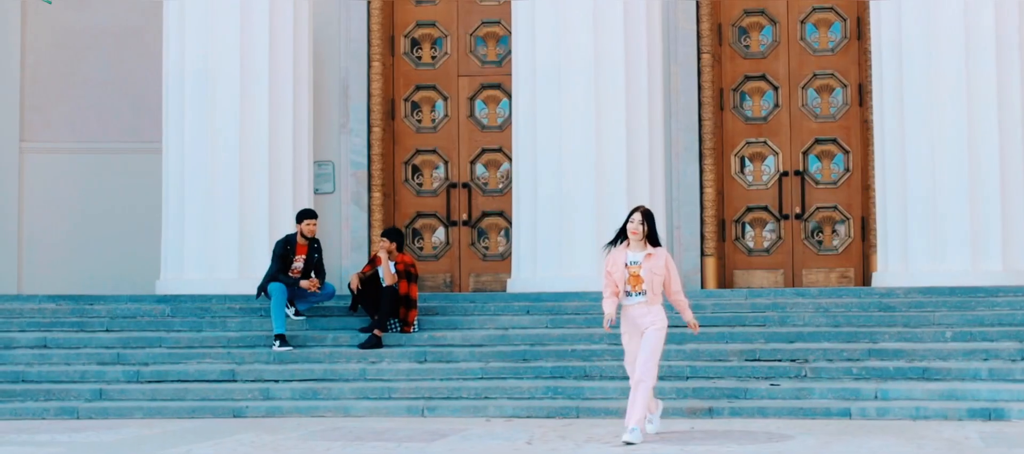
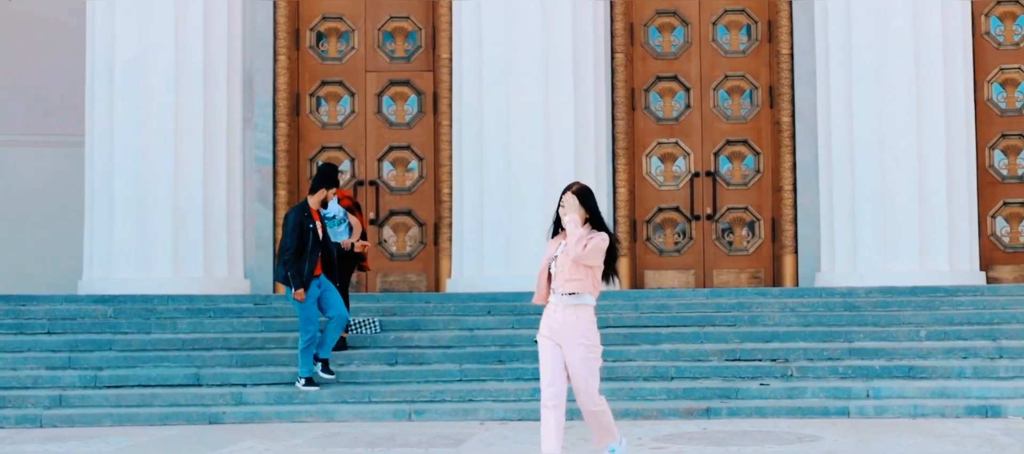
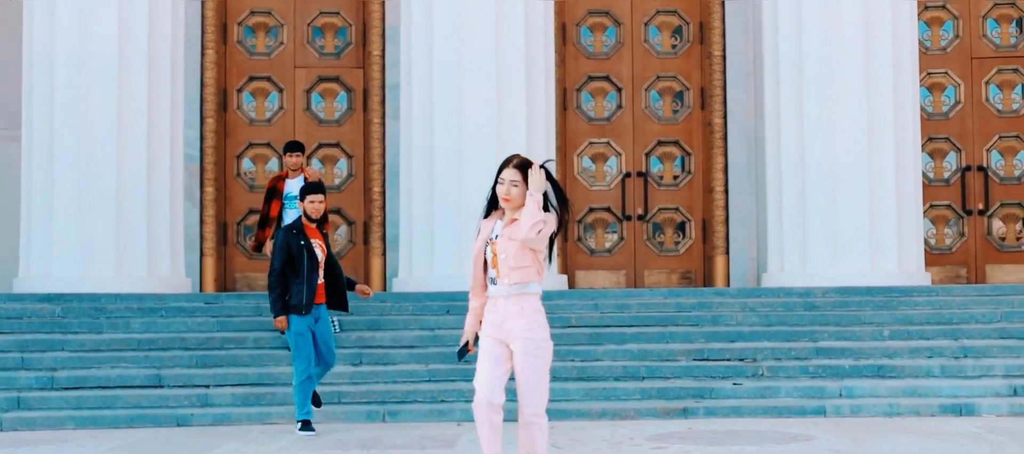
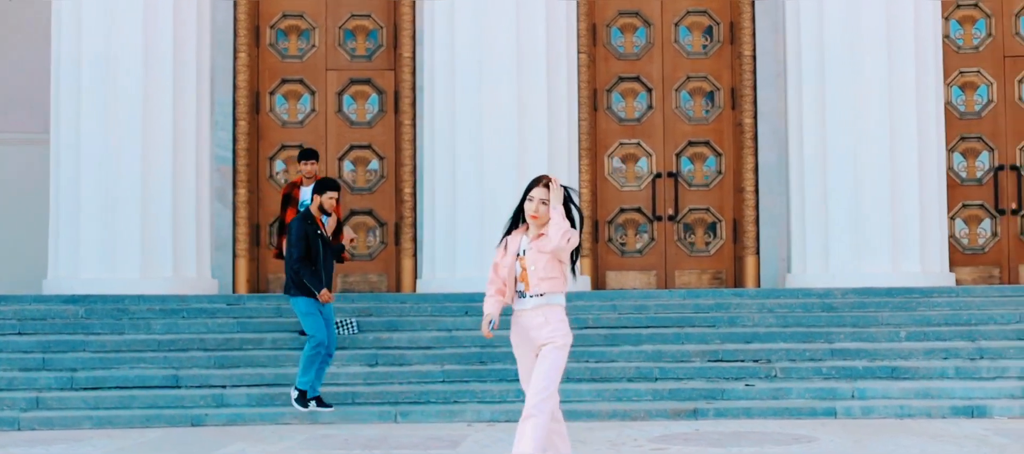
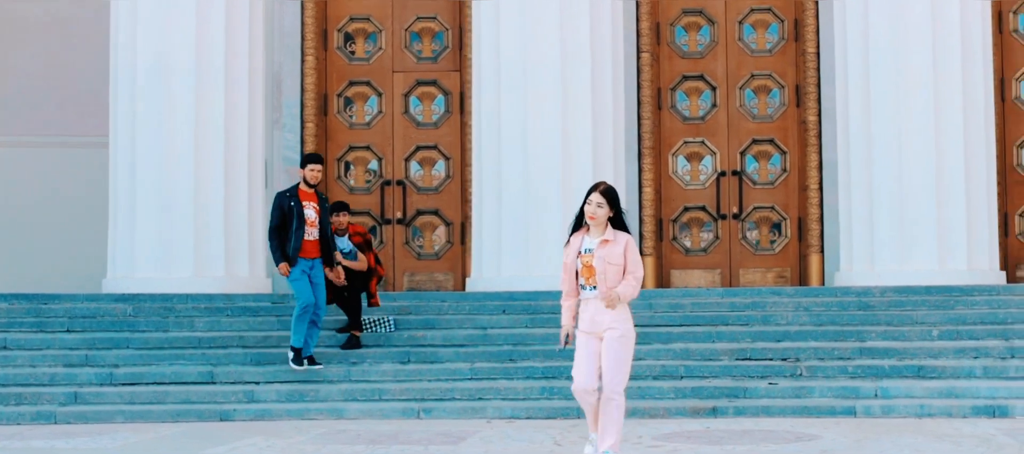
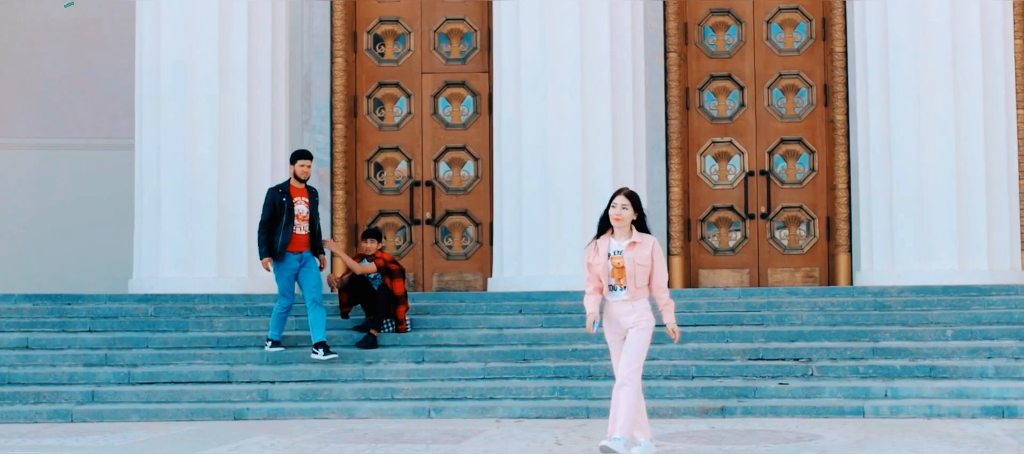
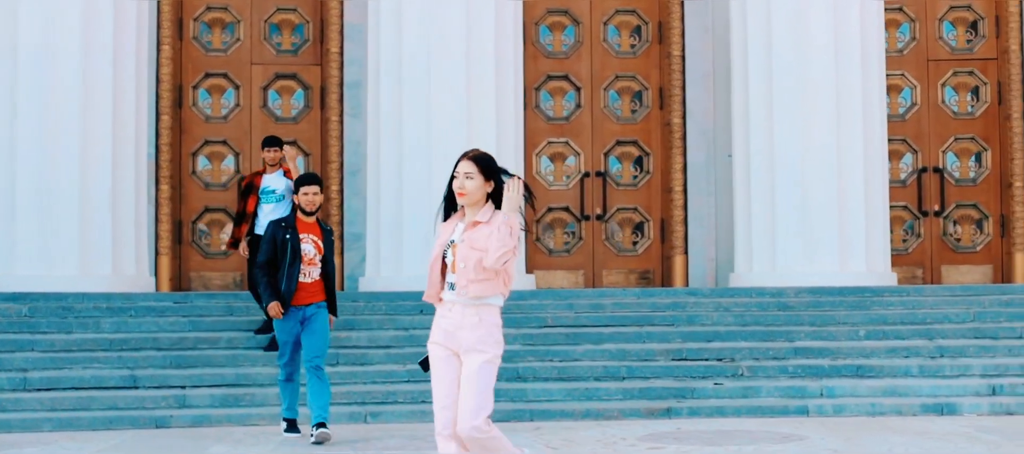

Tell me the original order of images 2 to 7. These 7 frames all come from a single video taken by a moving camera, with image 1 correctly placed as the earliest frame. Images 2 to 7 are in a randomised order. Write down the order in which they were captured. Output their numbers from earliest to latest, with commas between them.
6, 5, 2, 4, 3, 7
